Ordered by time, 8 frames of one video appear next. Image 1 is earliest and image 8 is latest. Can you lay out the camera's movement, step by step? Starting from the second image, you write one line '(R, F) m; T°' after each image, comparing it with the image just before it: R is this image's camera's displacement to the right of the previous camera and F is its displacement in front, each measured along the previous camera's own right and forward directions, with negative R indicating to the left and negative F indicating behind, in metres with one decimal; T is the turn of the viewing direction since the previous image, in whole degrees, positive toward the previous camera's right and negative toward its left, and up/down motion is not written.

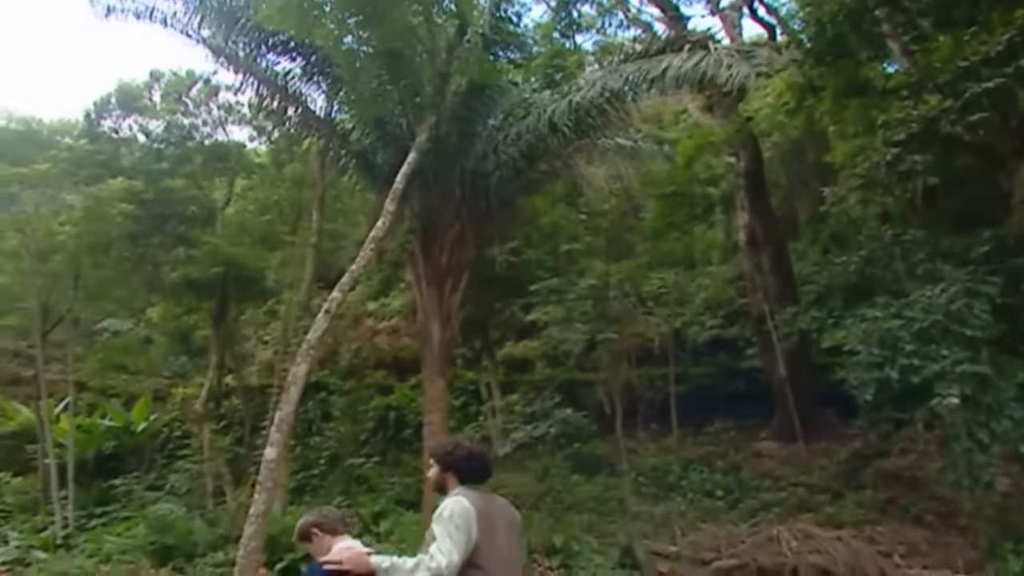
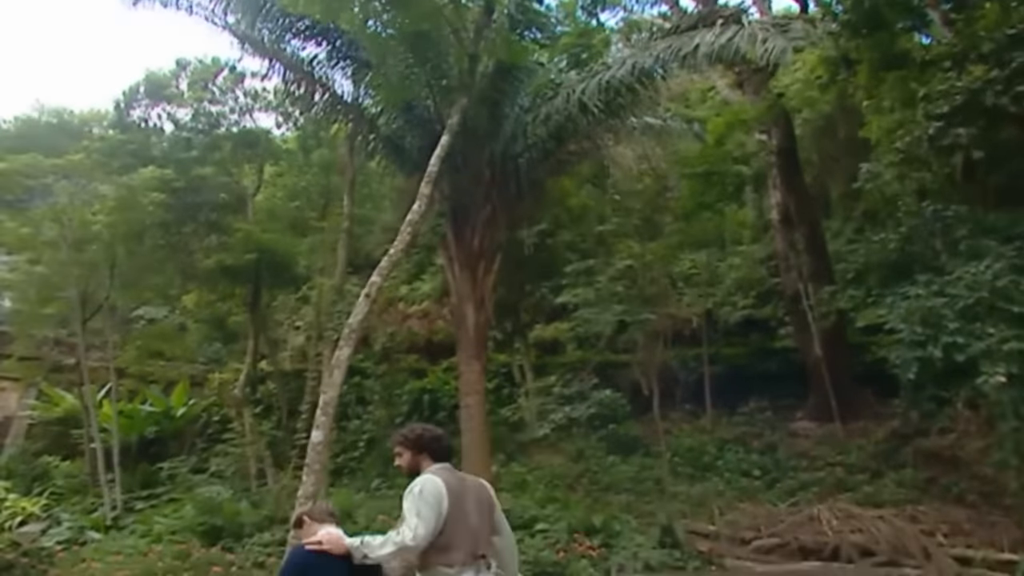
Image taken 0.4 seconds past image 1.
(-0.2, 0.0) m; -2°
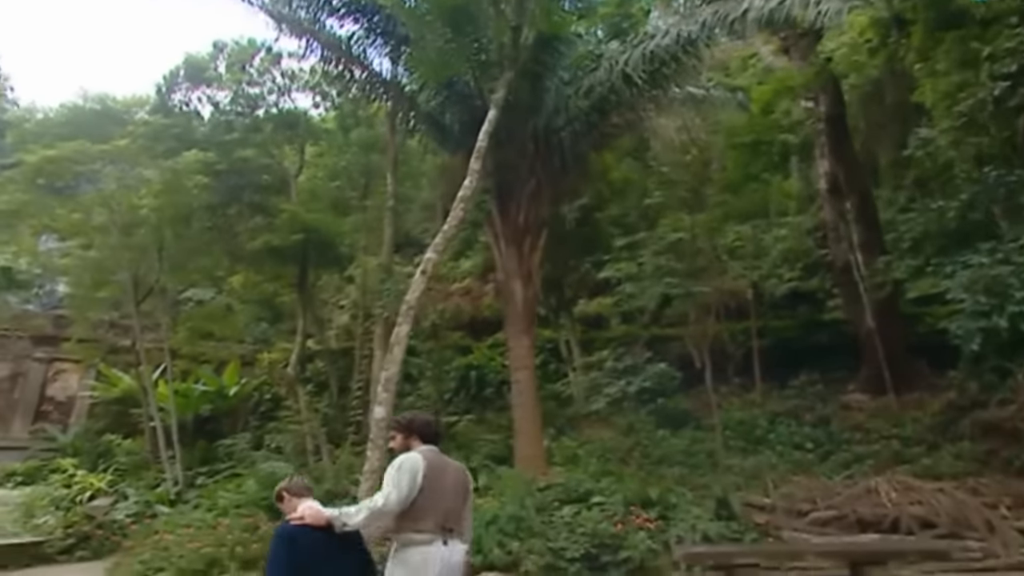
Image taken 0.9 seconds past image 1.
(-0.2, 0.0) m; -3°
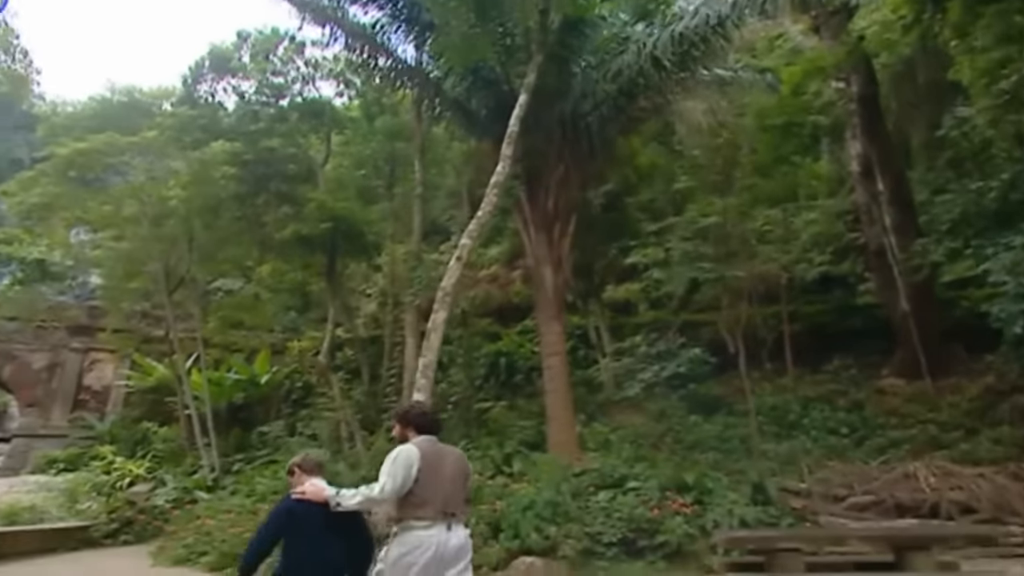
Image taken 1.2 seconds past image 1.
(-0.1, 0.0) m; -2°
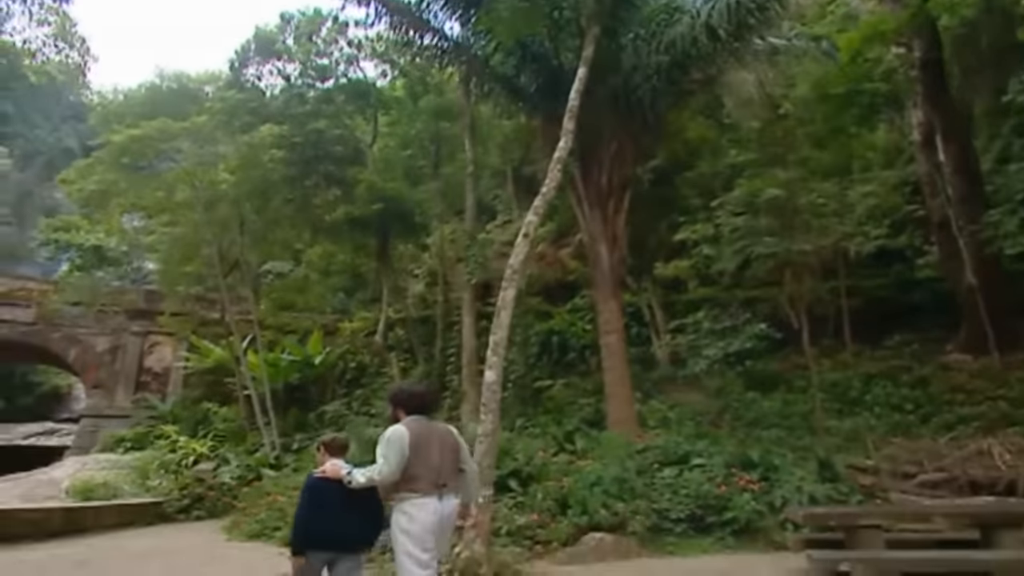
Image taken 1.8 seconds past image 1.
(-0.3, 0.0) m; -3°
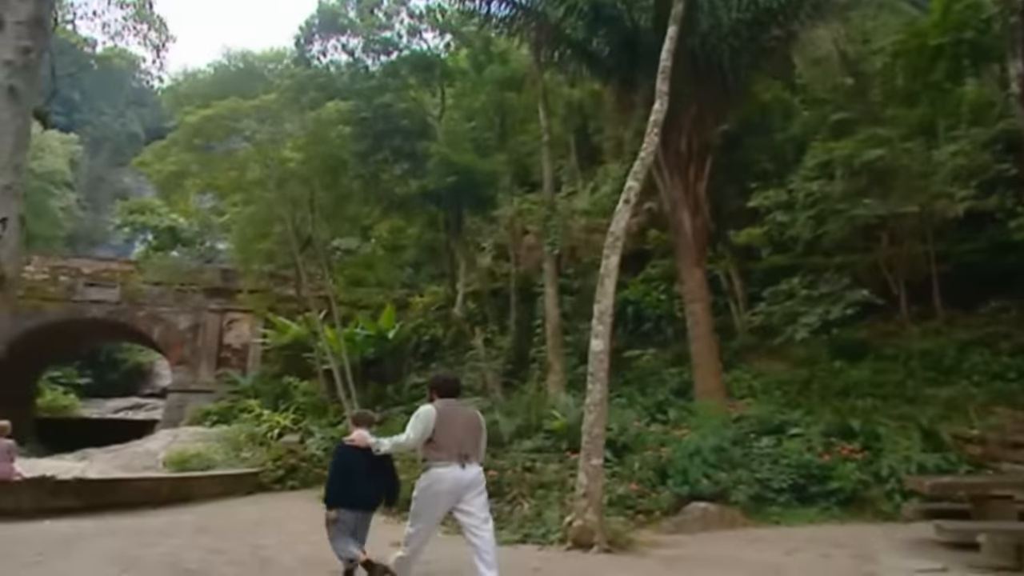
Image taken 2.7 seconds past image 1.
(-0.5, +0.1) m; -4°
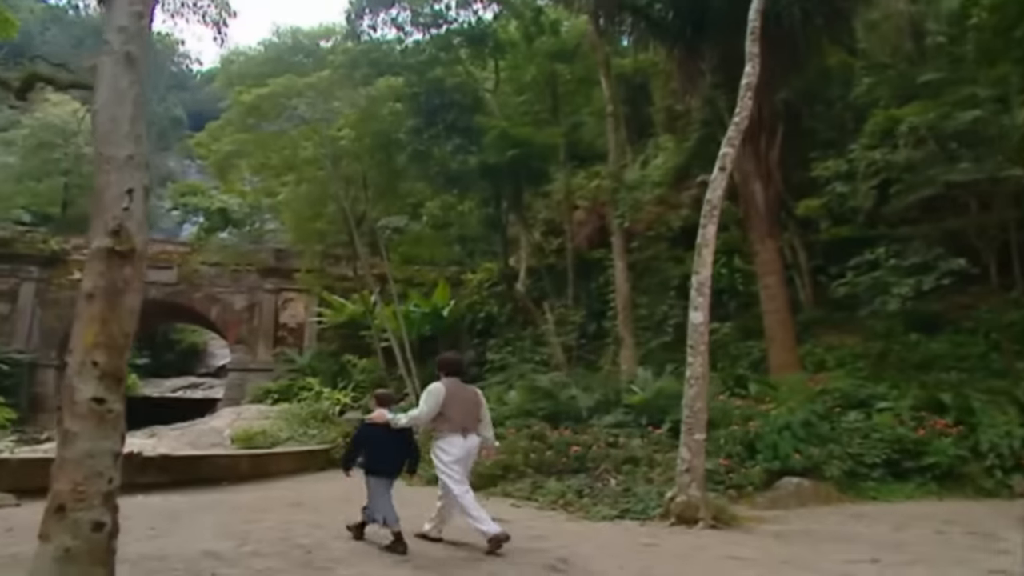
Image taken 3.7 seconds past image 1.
(-0.5, +0.1) m; -3°
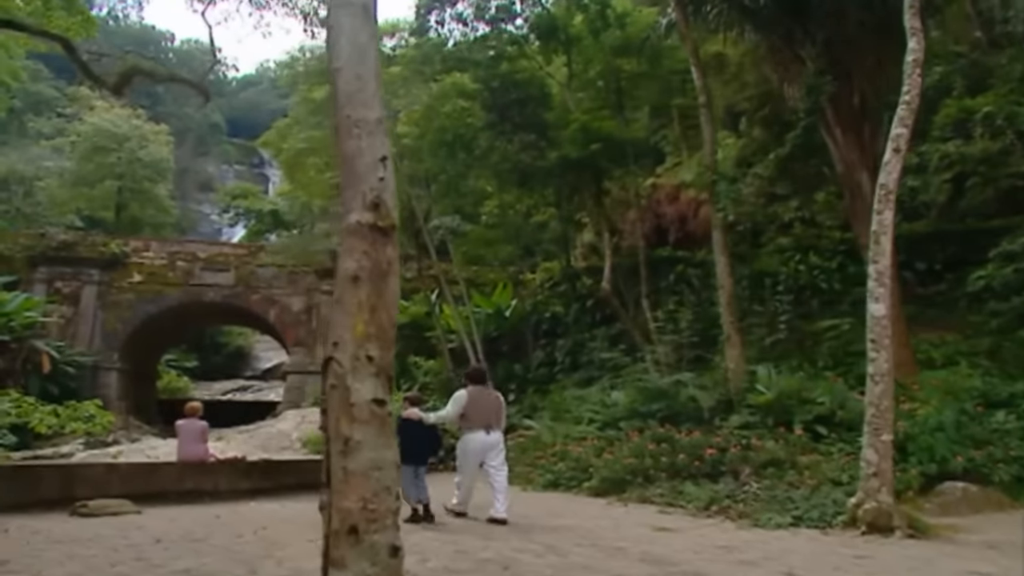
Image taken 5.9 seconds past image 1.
(-1.1, +0.4) m; -1°
